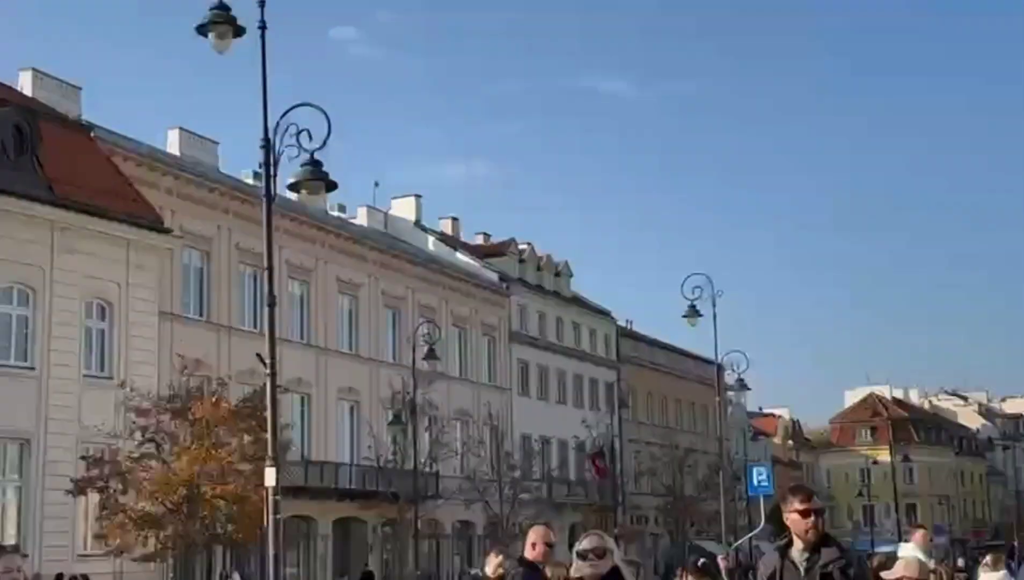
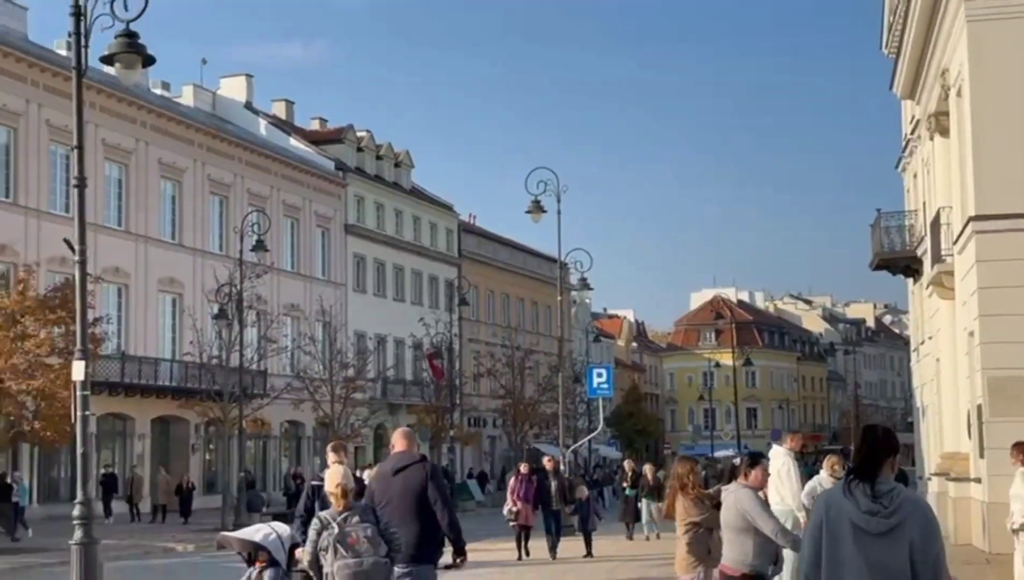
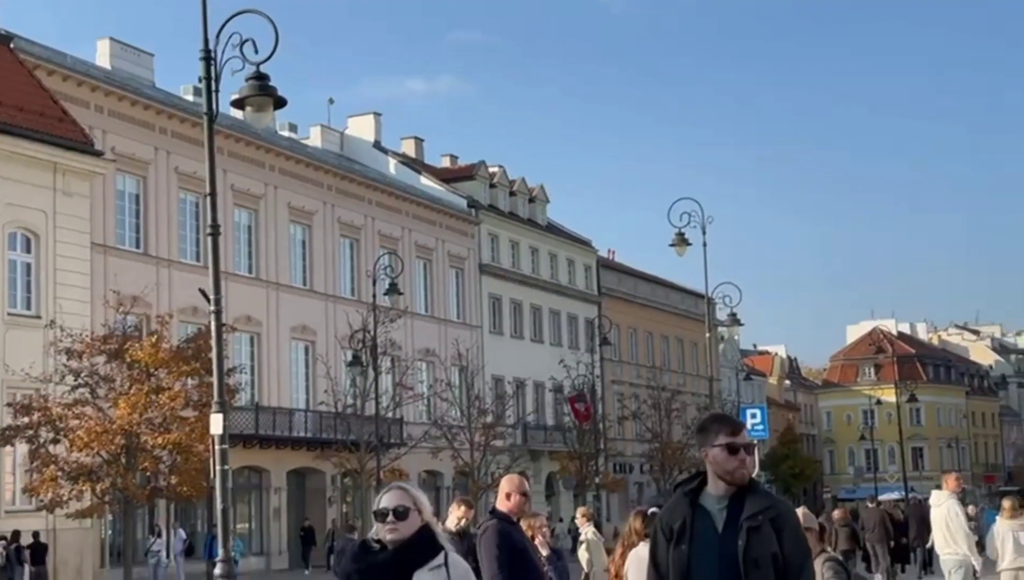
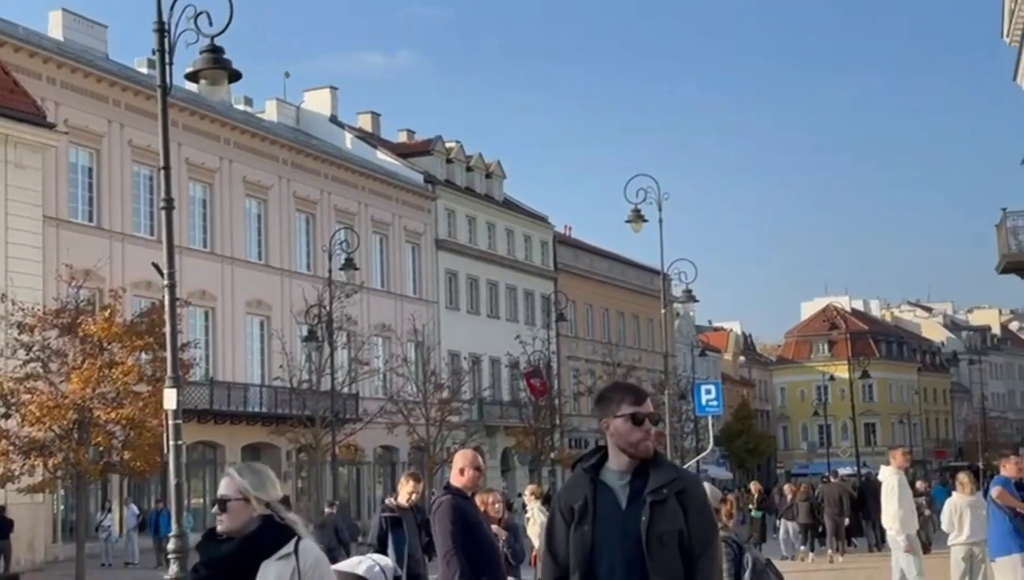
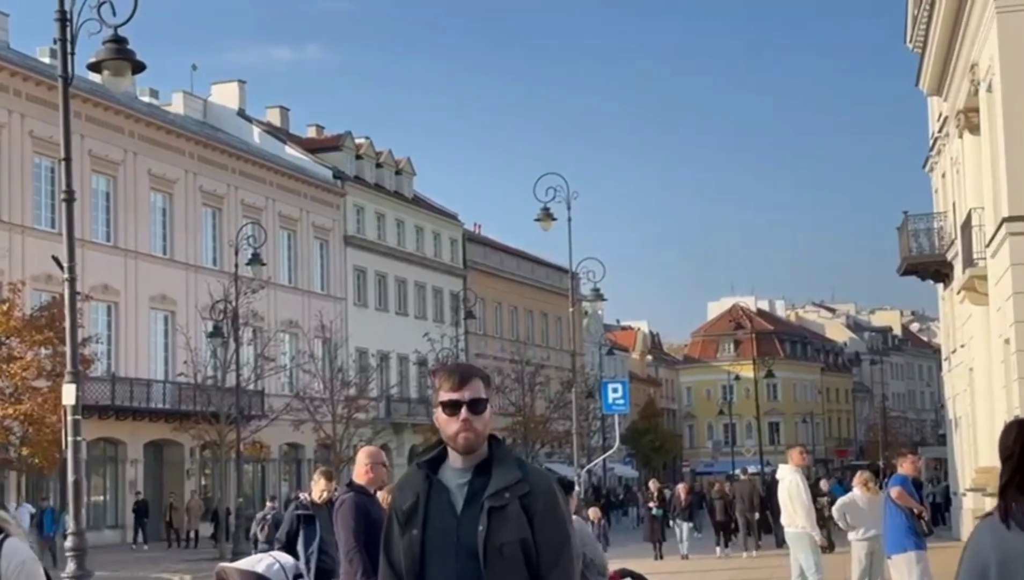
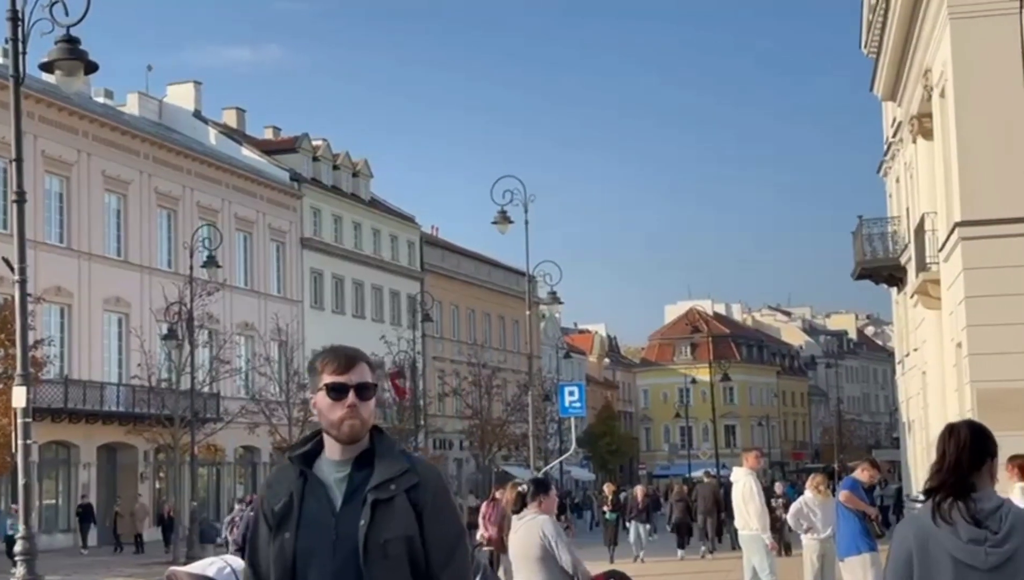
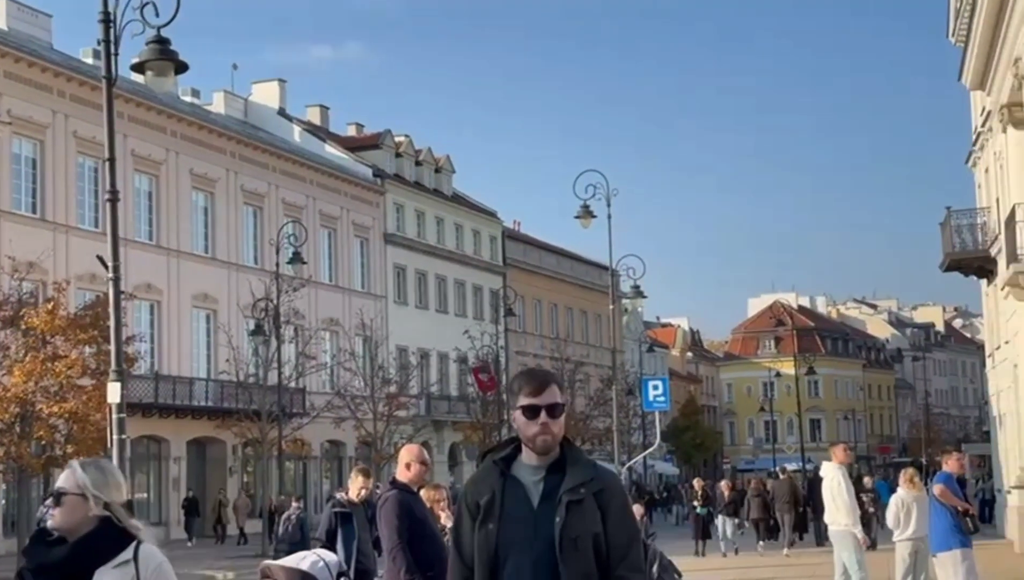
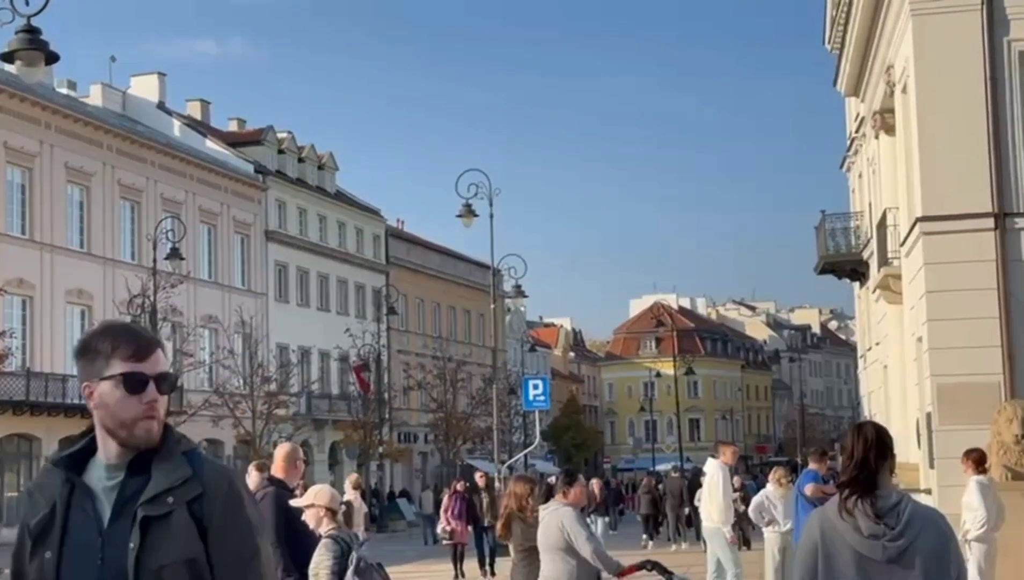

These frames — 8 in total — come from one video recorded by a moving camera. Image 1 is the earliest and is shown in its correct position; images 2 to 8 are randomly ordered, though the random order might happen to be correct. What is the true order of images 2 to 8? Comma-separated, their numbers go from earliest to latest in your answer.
3, 4, 7, 5, 6, 8, 2
